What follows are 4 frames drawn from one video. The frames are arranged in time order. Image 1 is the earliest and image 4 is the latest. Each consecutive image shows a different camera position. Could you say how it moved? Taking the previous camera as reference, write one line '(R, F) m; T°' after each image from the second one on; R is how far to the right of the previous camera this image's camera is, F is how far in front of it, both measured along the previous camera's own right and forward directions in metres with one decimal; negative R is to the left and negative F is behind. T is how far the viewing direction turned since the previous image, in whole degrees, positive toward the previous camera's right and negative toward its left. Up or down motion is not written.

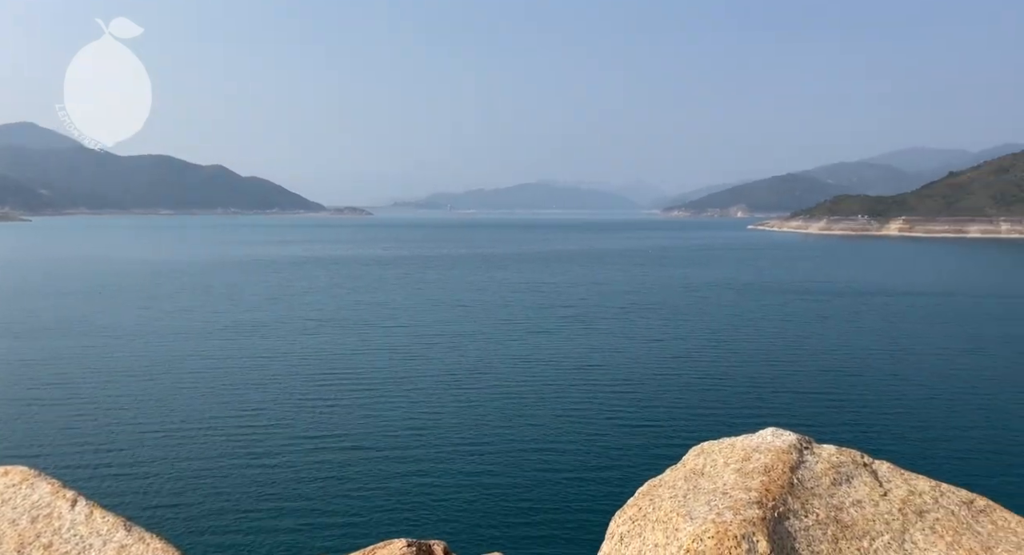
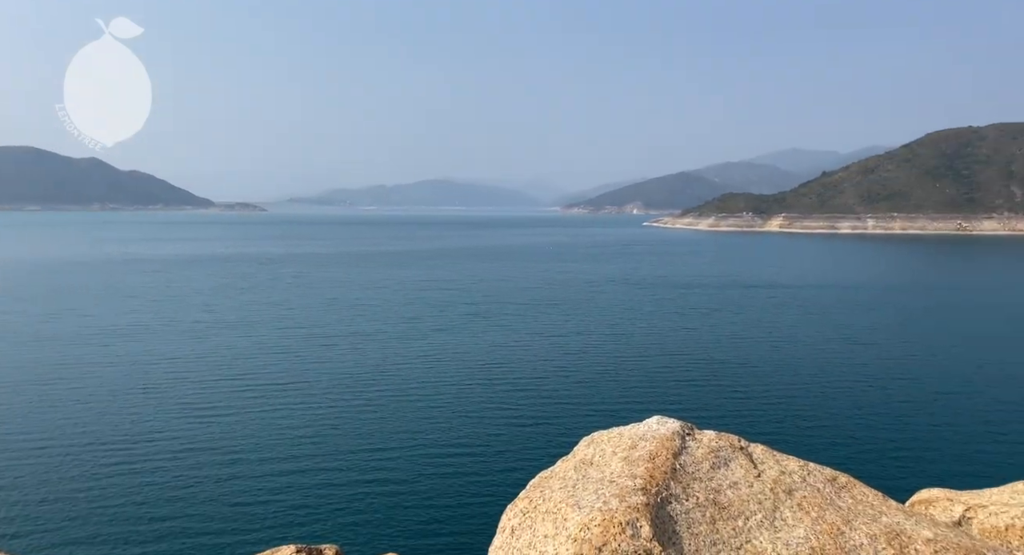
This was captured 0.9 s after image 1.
(+0.3, 0.0) m; +8°
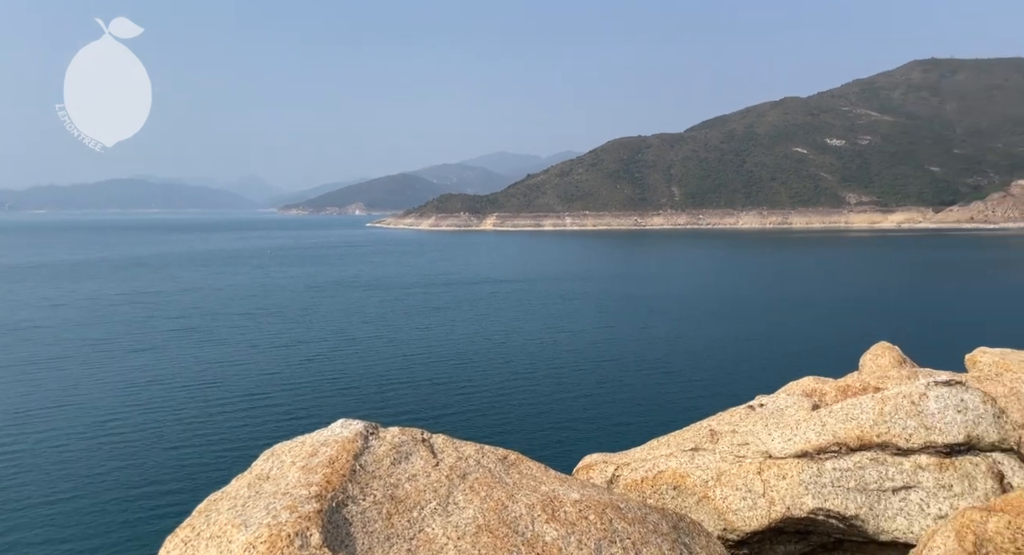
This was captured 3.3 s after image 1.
(+1.2, -0.2) m; +21°
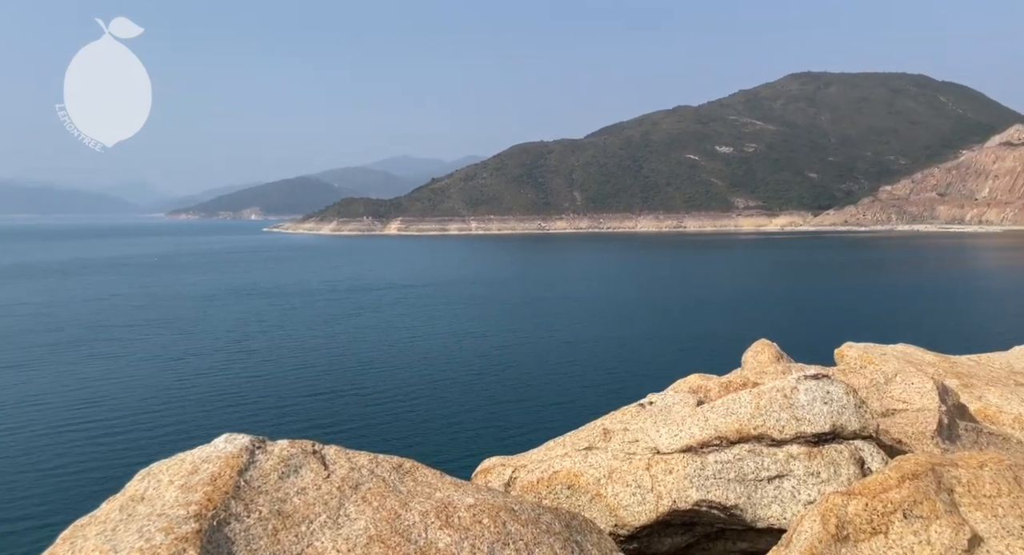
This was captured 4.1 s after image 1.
(+0.3, 0.0) m; +7°
